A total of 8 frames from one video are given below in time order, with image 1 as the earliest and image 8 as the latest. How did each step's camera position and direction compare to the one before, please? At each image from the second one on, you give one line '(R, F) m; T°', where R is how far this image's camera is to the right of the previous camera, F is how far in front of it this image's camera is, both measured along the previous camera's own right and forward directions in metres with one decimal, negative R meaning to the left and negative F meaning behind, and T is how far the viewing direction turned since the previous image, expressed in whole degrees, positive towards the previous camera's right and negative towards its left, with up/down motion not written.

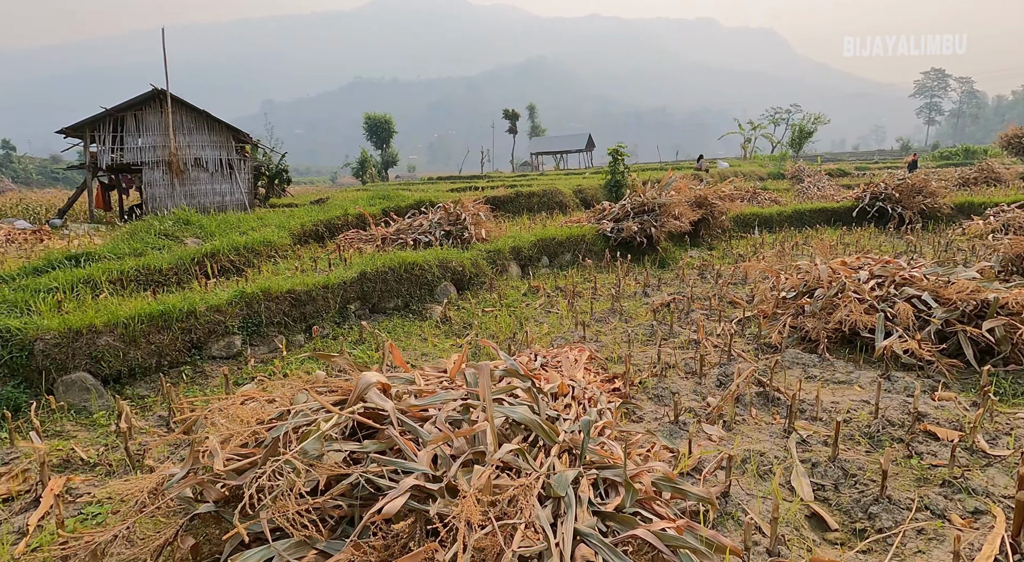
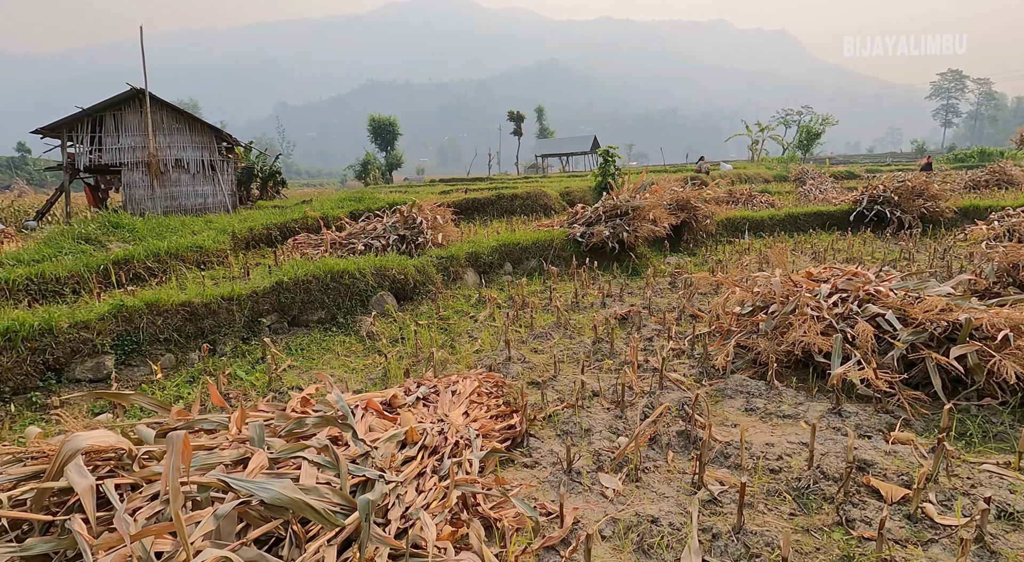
(+0.6, +0.5) m; -1°
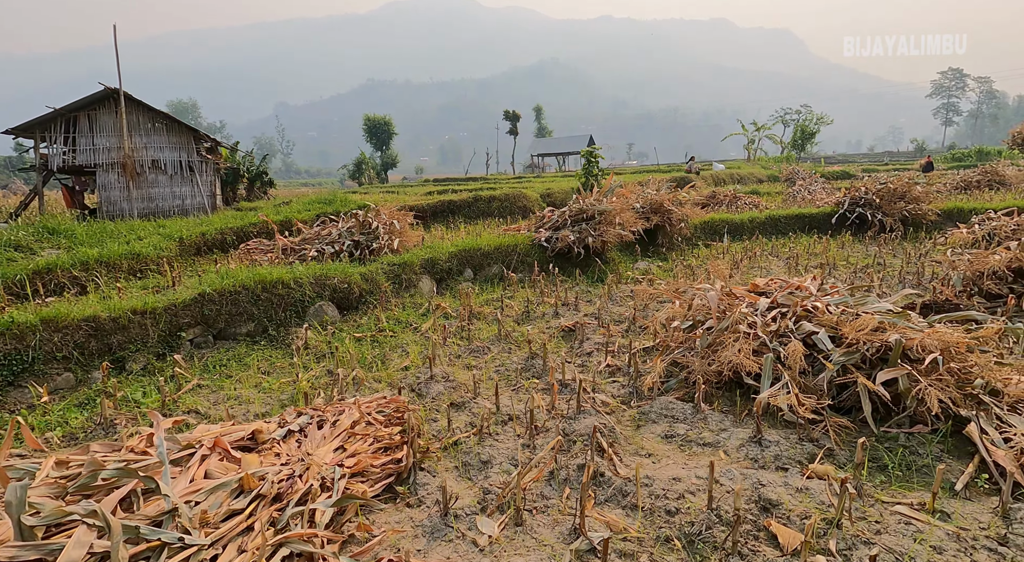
(+0.5, +0.2) m; 0°
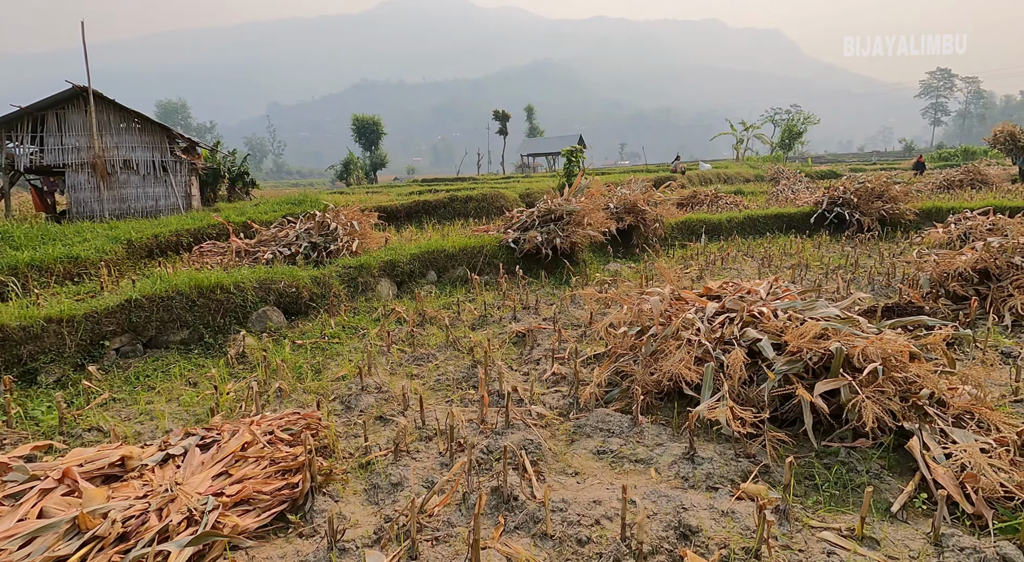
(+0.3, +0.2) m; +1°
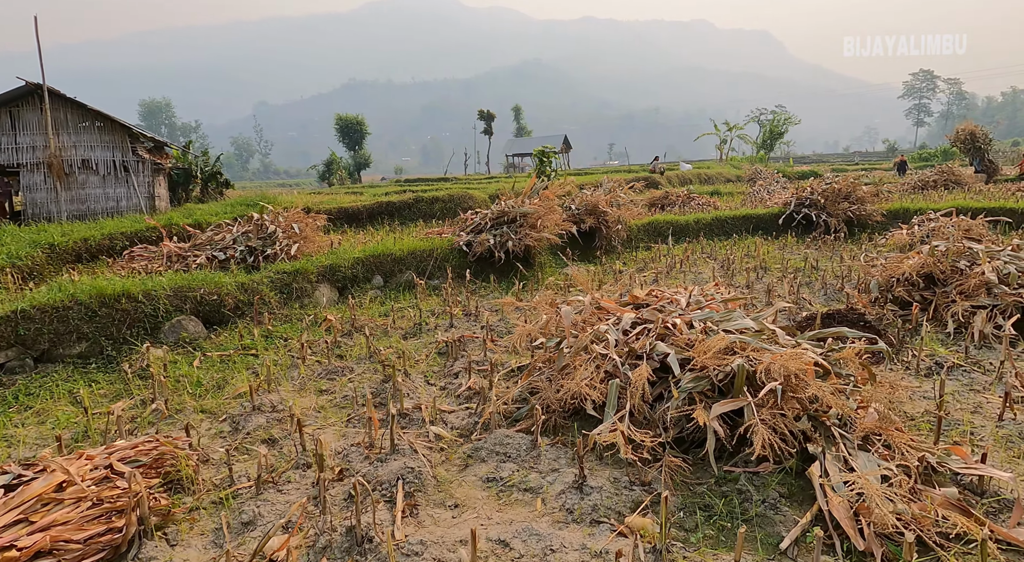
(+0.5, +0.2) m; +1°
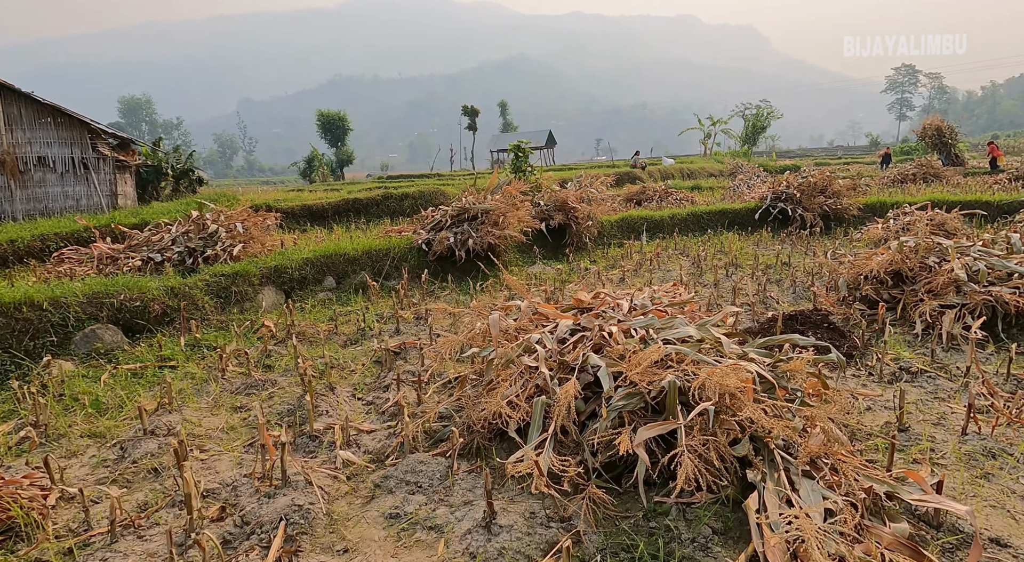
(+0.3, +0.3) m; +1°
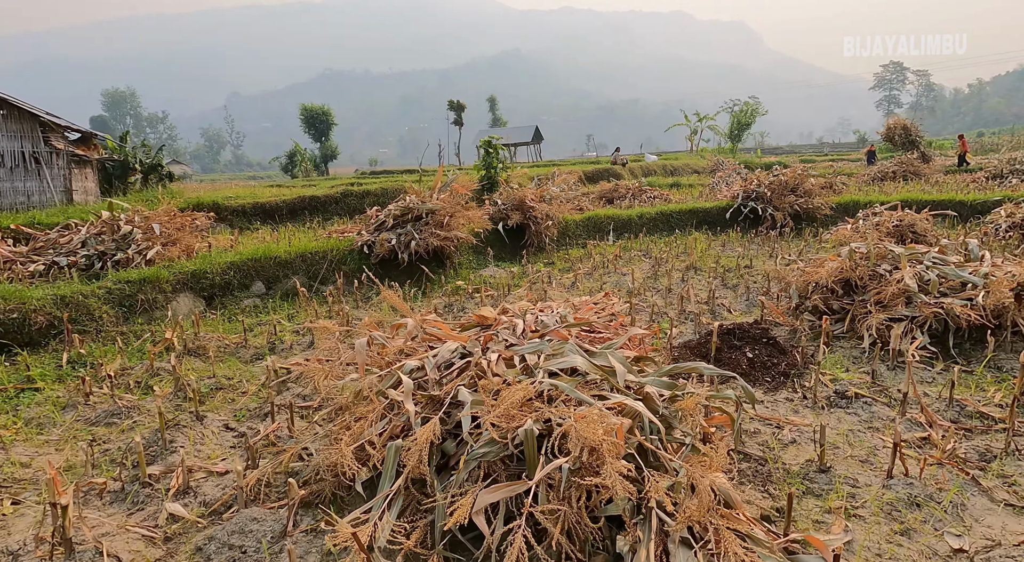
(+0.5, +0.4) m; +1°
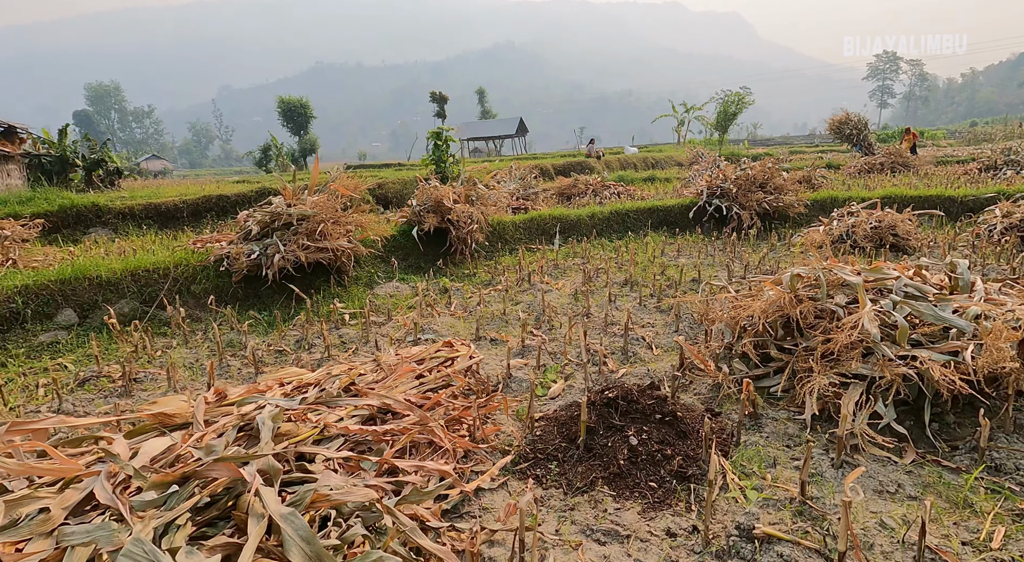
(+1.0, +1.3) m; +1°
